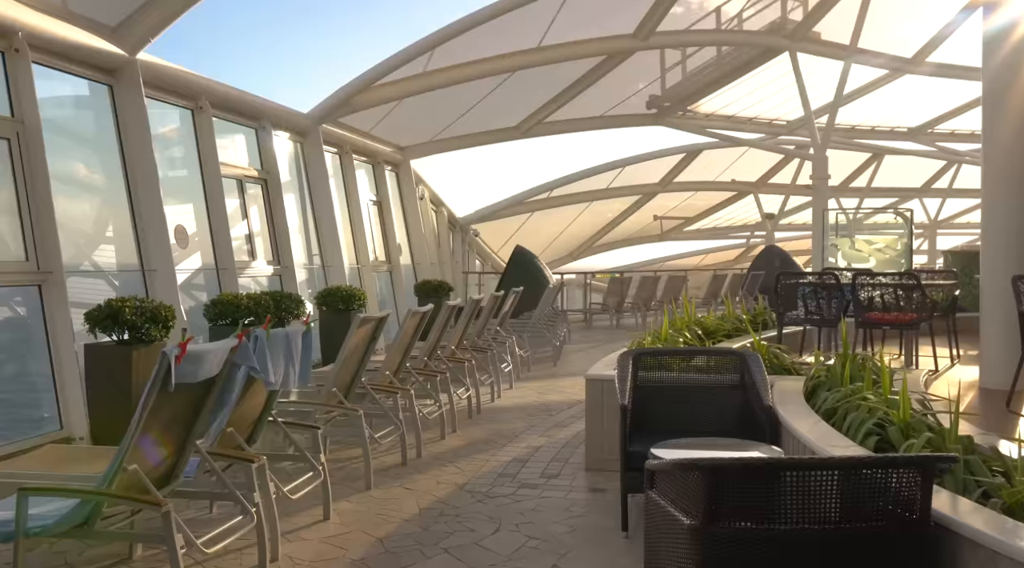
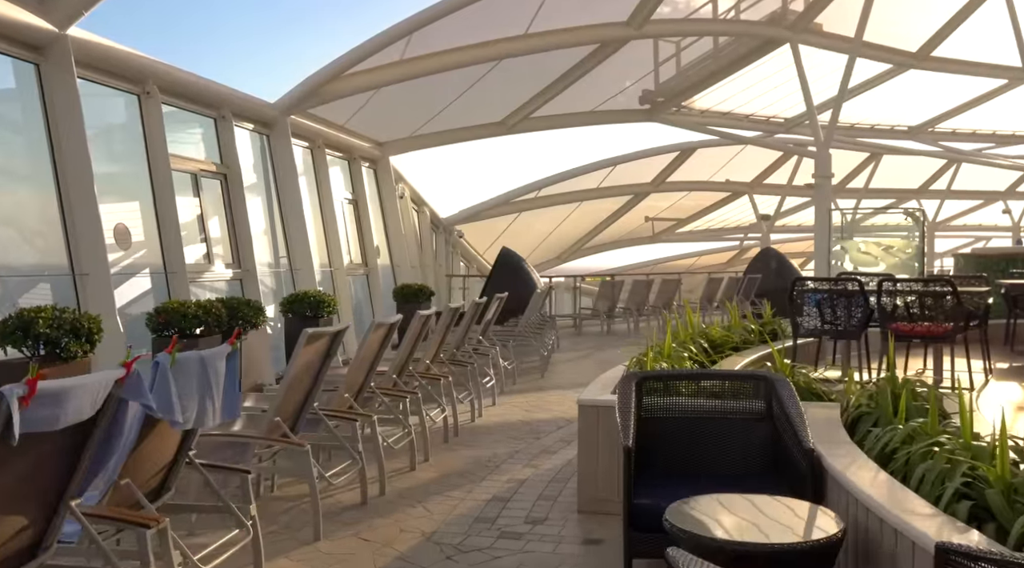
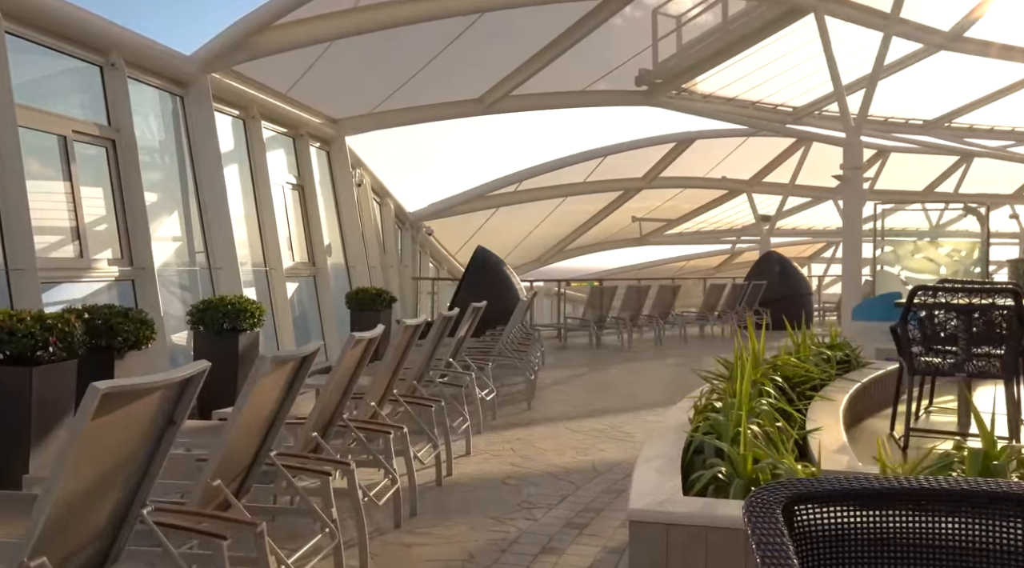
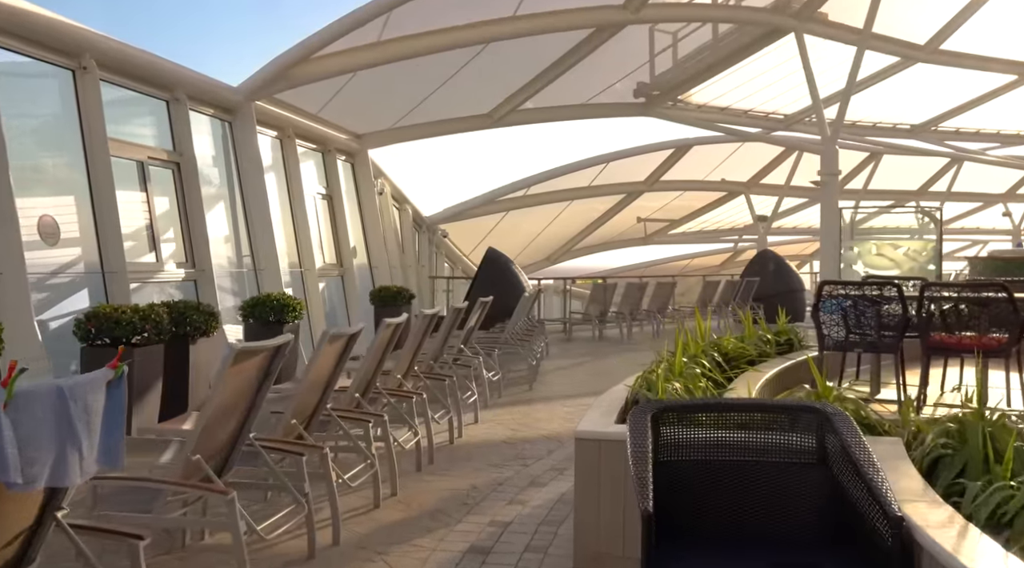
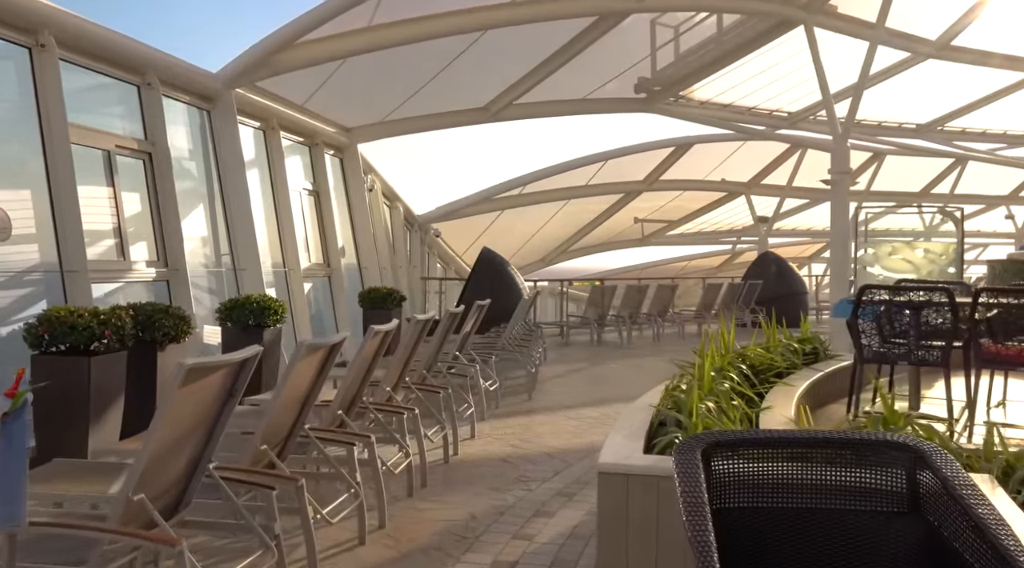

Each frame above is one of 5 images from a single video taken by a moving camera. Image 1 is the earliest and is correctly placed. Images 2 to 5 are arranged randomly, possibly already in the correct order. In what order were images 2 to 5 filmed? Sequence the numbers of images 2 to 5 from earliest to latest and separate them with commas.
2, 4, 5, 3
